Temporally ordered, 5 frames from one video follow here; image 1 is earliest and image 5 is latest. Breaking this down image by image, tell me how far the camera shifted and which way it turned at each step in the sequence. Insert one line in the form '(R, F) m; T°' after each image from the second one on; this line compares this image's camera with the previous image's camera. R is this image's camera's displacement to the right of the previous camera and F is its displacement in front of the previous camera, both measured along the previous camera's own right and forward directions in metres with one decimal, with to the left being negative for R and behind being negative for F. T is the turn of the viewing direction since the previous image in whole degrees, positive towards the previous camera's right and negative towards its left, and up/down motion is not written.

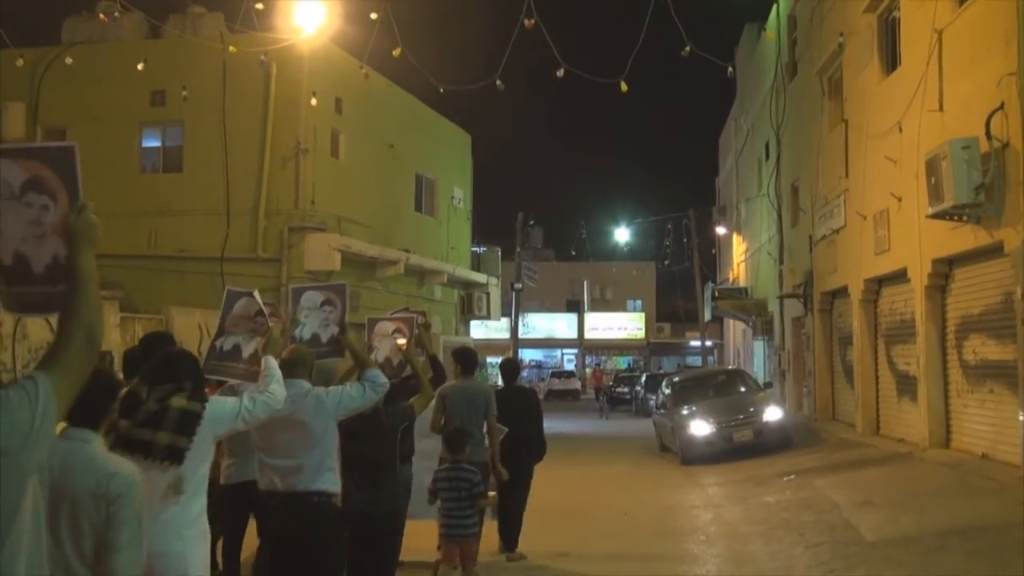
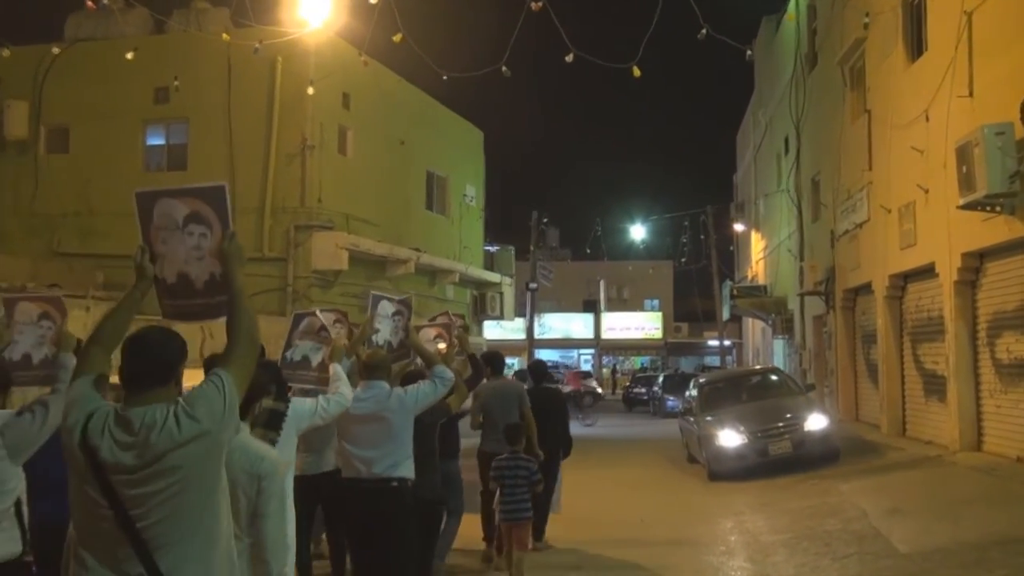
(+0.1, +0.5) m; -1°
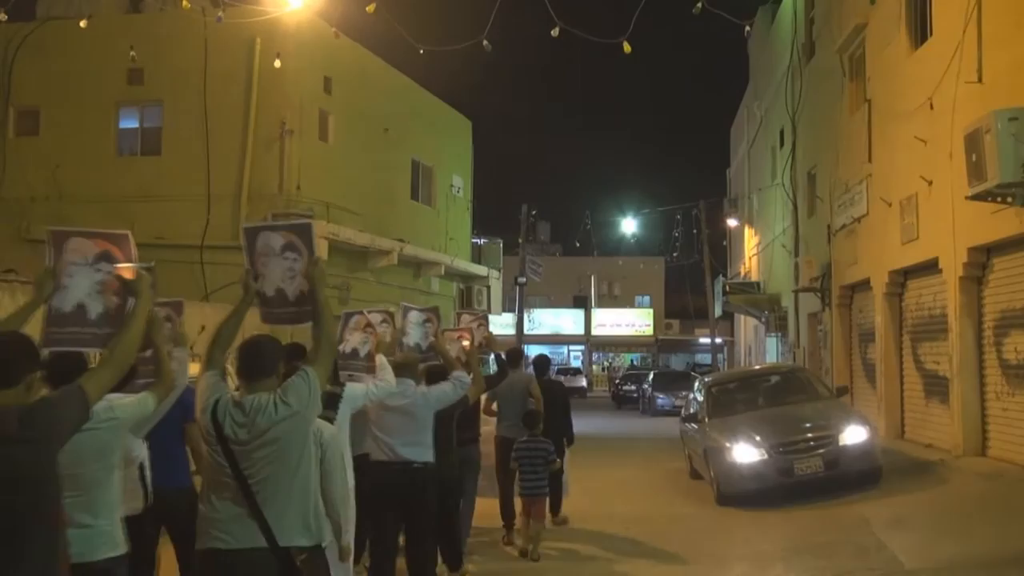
(+0.1, +0.7) m; 0°
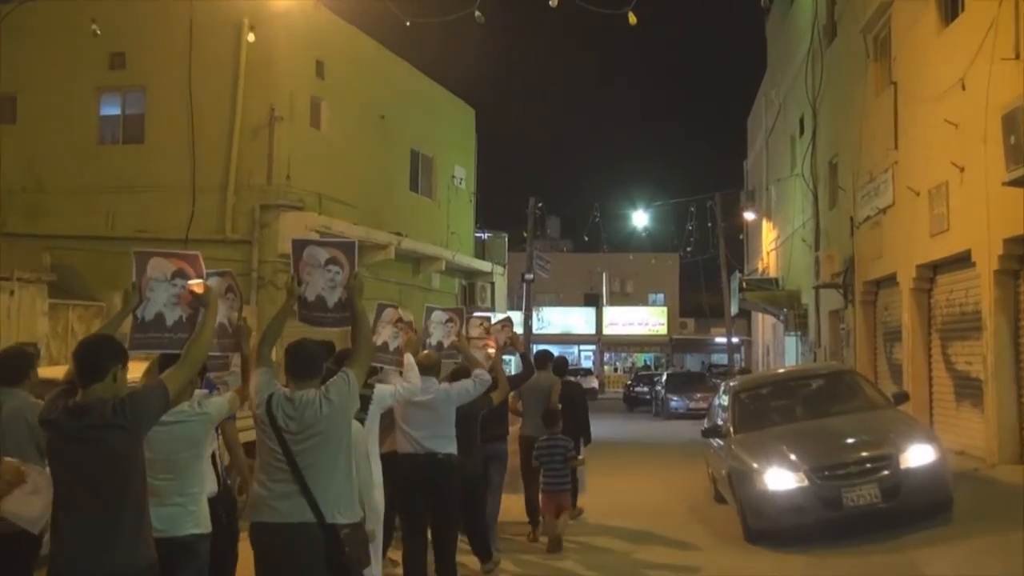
(+0.3, +1.1) m; -1°
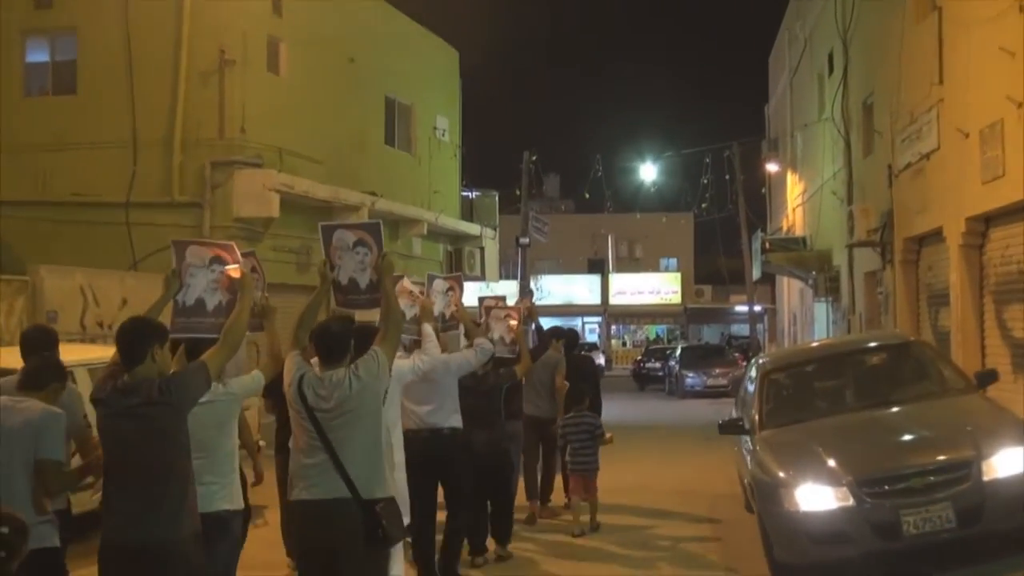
(+0.4, +2.3) m; -1°
